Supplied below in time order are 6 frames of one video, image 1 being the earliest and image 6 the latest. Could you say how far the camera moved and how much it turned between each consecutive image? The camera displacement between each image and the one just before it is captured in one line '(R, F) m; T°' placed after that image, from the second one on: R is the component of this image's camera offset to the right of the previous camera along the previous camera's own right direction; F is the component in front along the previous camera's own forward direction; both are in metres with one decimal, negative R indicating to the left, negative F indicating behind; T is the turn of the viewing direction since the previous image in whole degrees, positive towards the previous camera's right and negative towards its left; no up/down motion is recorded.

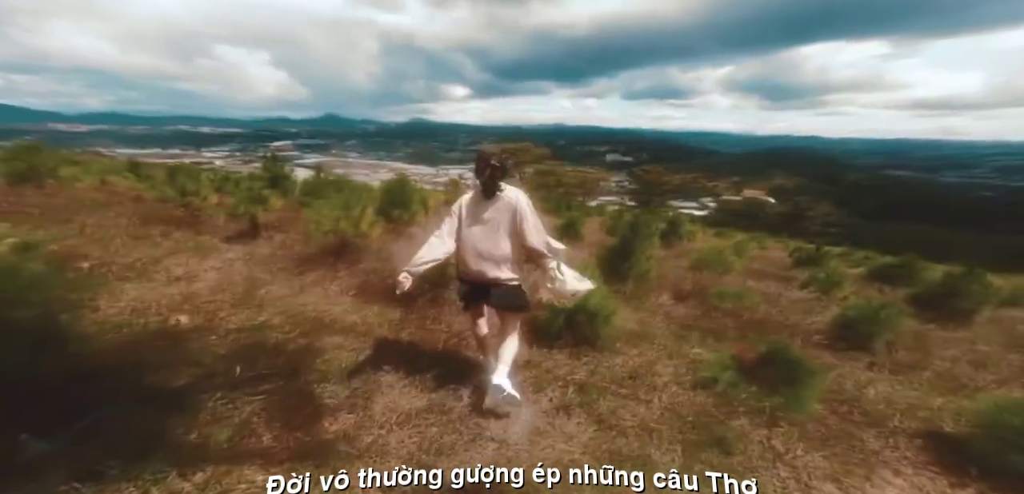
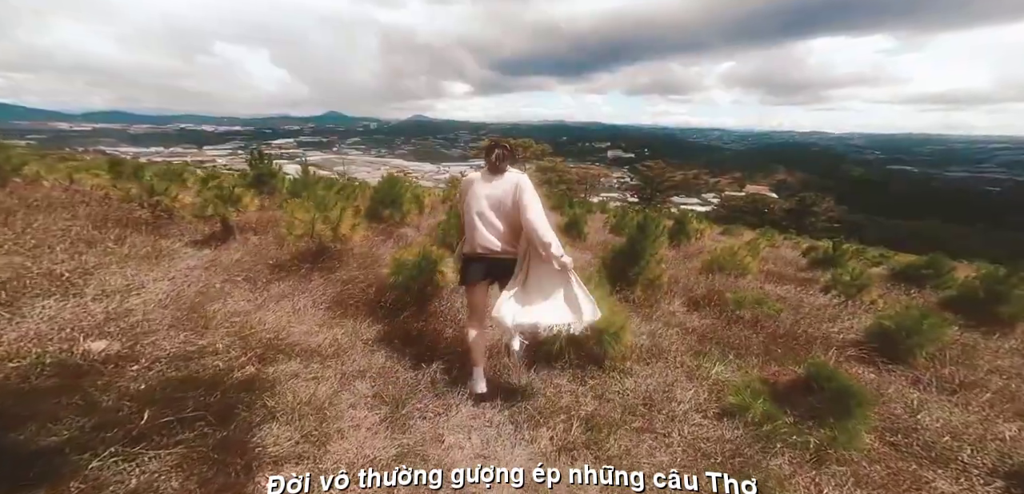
(0.0, +0.4) m; 0°
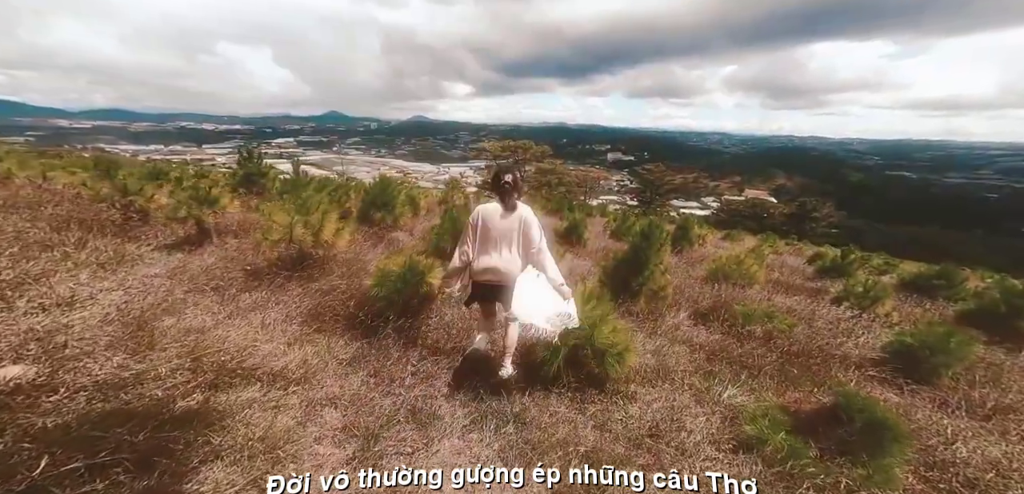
(0.0, +0.3) m; 0°
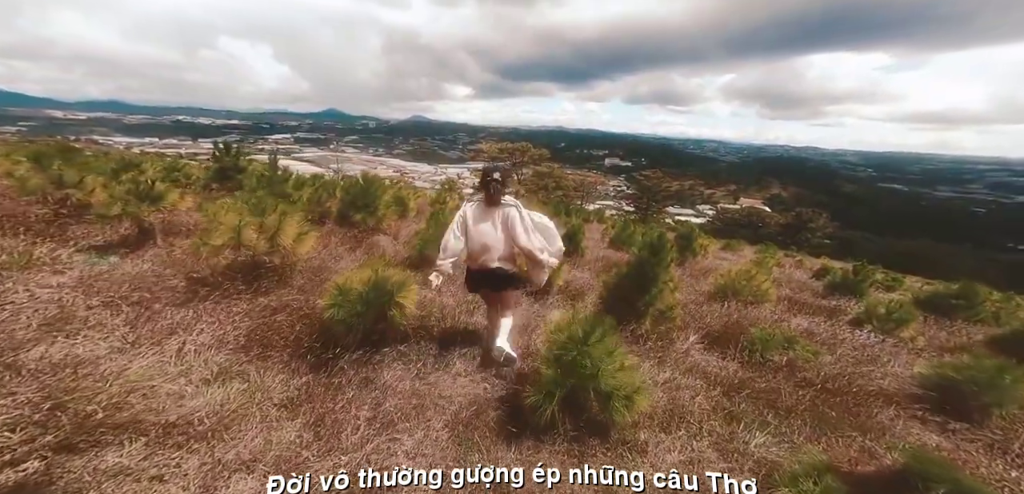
(0.0, +0.5) m; +1°
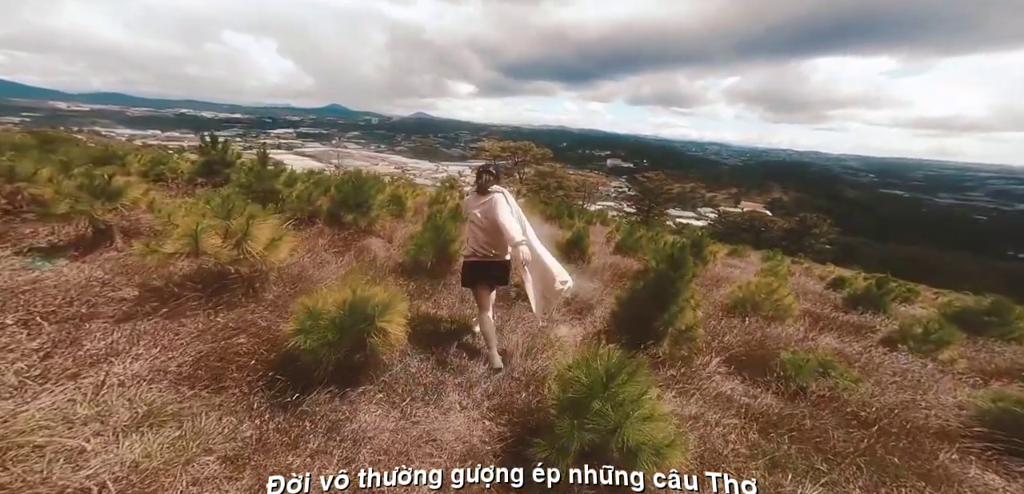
(-0.1, +0.4) m; 0°
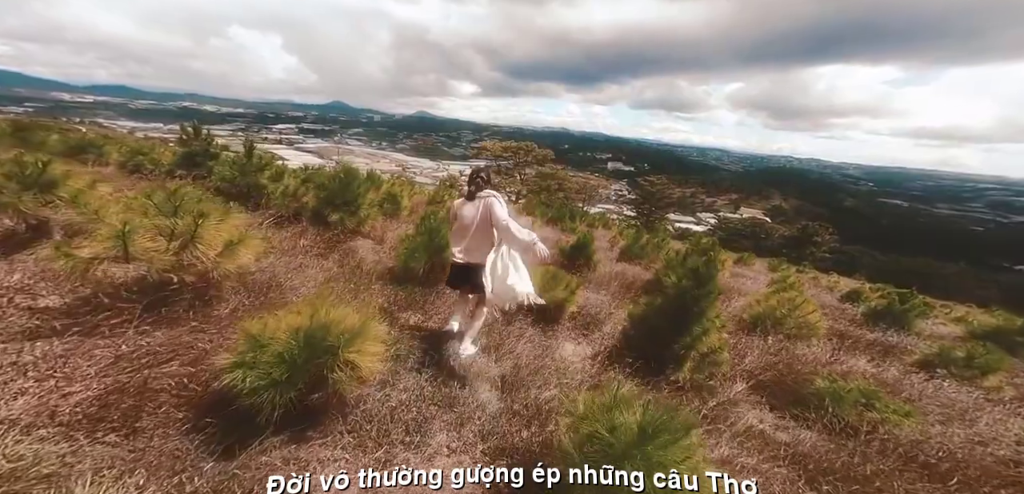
(-0.1, -1.2) m; 0°
